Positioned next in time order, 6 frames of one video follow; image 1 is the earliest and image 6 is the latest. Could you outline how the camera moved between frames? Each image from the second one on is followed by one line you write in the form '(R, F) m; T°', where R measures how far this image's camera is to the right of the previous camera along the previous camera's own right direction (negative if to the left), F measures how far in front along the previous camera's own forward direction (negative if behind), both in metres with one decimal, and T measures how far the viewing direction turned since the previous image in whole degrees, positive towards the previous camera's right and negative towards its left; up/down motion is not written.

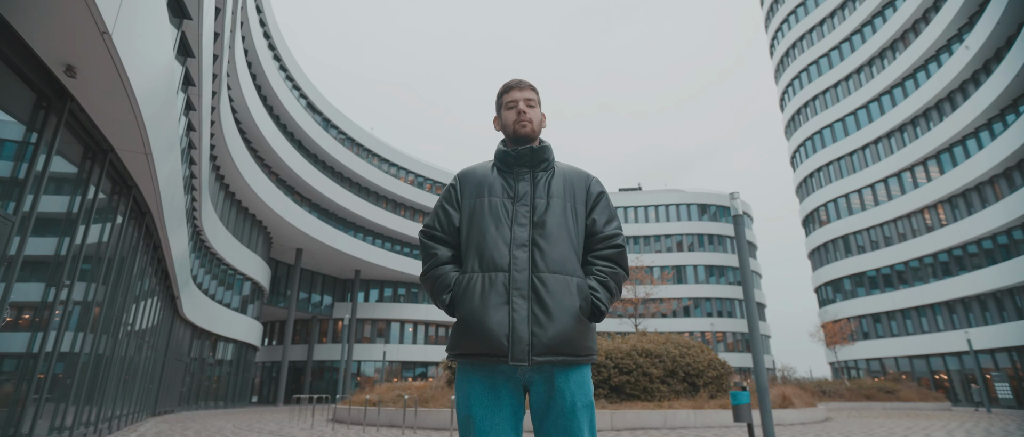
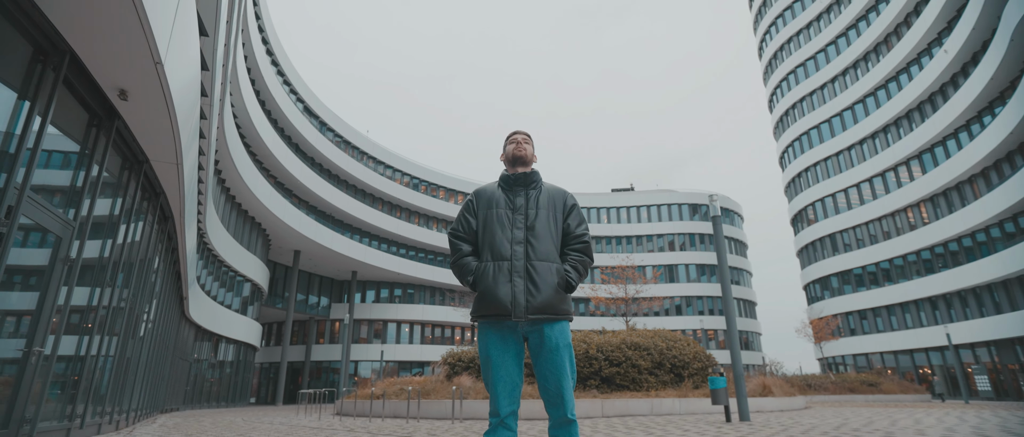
(0.0, -0.5) m; +1°
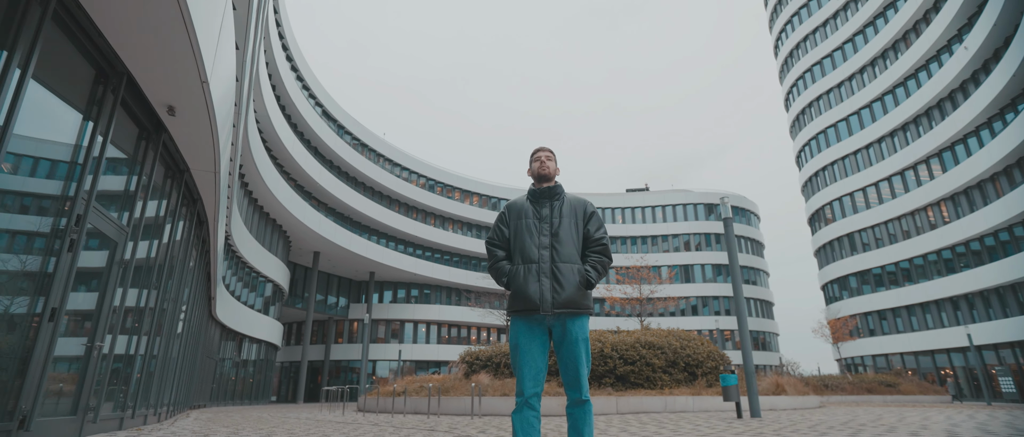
(0.0, -0.3) m; -2°
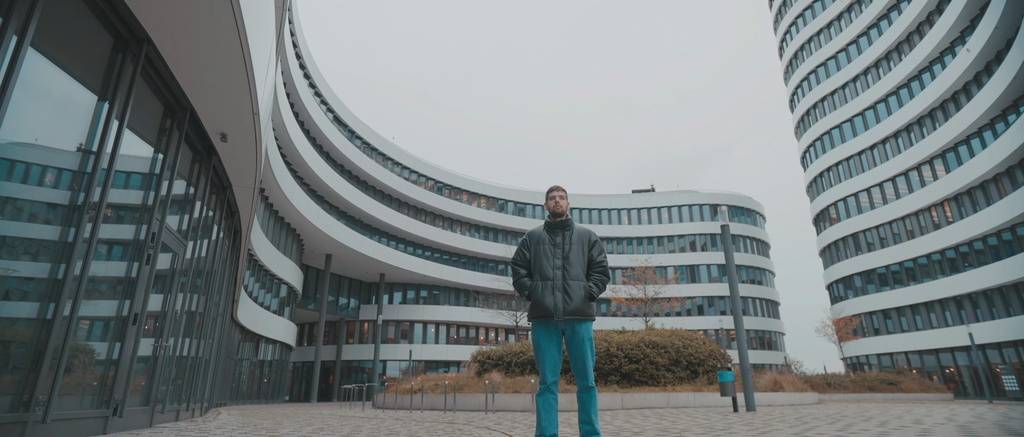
(-0.1, -0.5) m; -1°
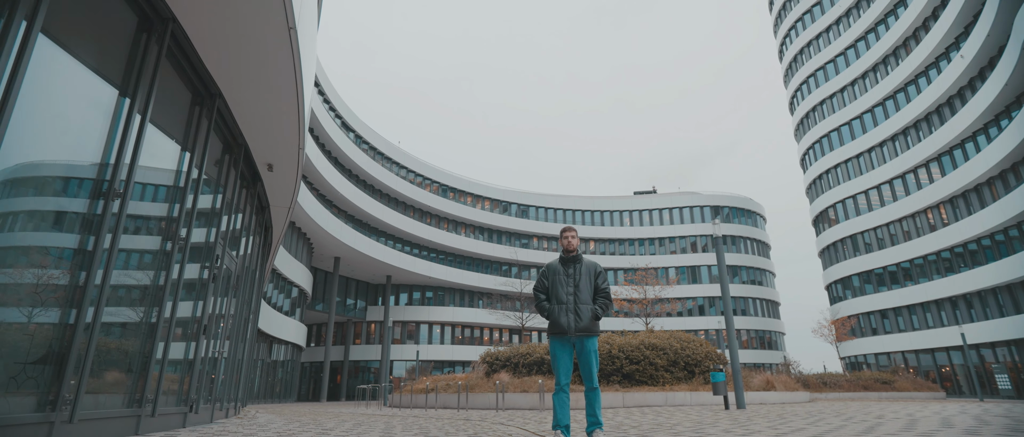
(-0.1, -0.7) m; 0°
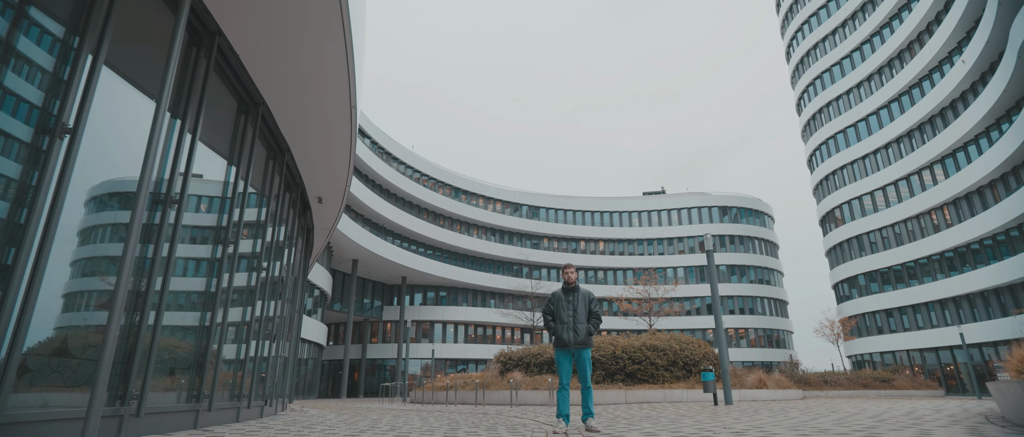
(0.0, -1.0) m; -1°
